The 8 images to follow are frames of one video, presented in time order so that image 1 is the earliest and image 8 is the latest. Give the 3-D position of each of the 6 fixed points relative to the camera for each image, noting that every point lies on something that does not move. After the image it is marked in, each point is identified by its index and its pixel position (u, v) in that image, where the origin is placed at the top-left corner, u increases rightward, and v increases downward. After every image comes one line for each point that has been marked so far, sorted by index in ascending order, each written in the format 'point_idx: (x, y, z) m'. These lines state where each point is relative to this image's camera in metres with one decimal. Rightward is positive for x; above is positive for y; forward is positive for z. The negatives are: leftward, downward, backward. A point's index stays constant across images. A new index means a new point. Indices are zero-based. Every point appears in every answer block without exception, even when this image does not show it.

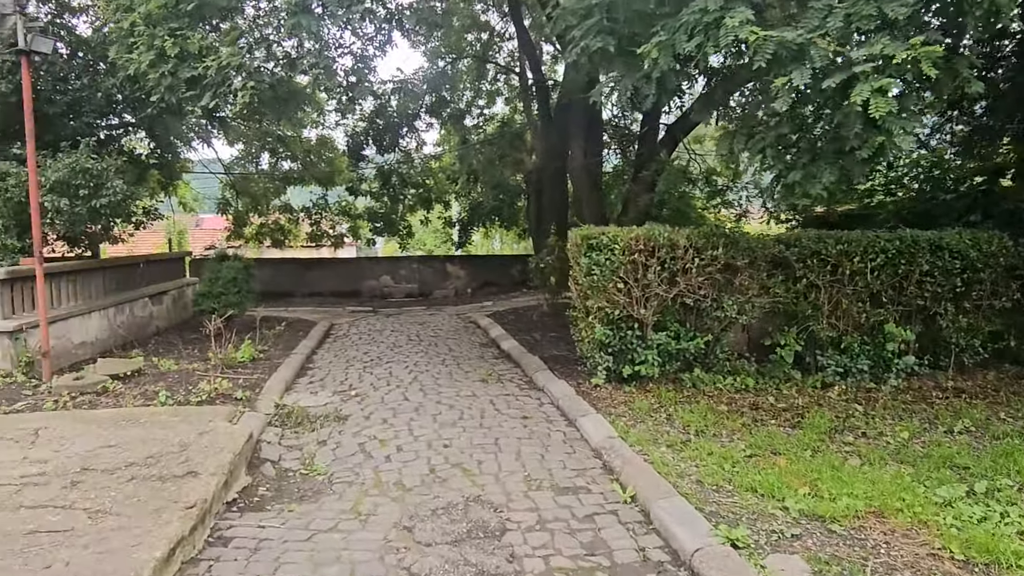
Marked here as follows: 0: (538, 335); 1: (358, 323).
0: (+0.2, -0.4, +7.0) m
1: (-1.9, -0.4, +8.9) m
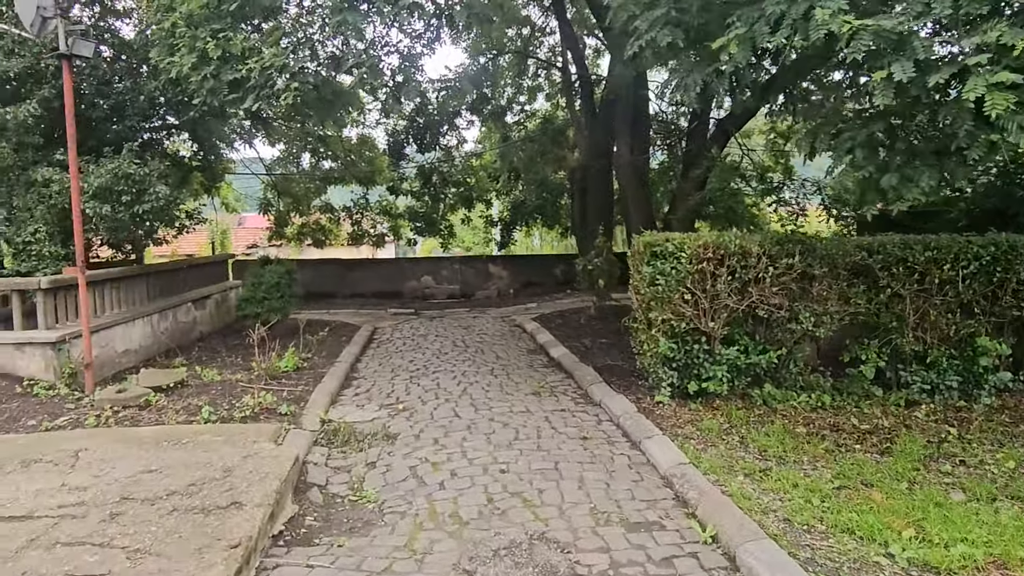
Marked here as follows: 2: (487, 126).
0: (+0.7, -0.5, +6.7) m
1: (-1.3, -0.5, +8.7) m
2: (-0.5, +3.2, +14.3) m
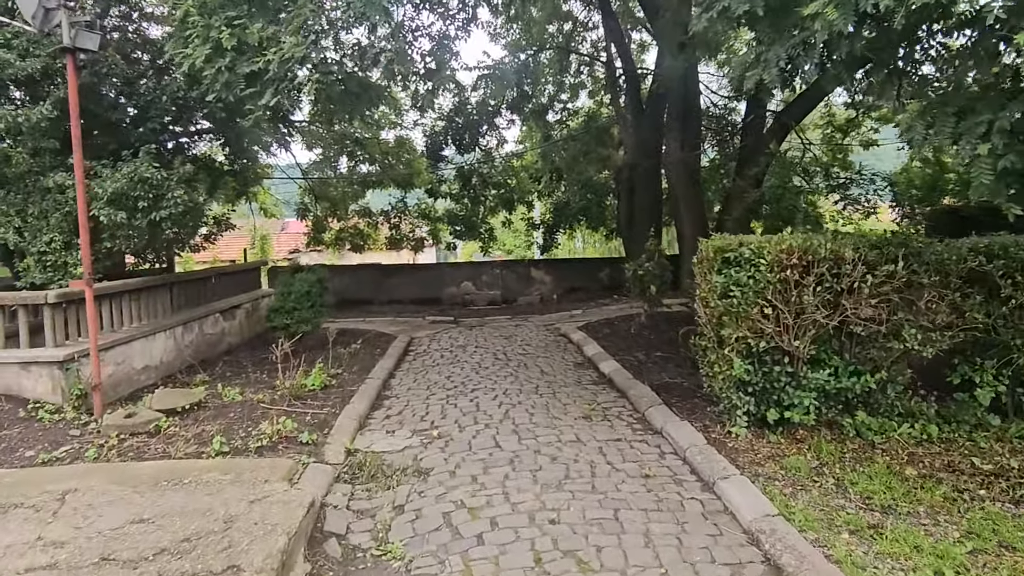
0: (+1.1, -0.6, +6.1) m
1: (-0.8, -0.5, +8.2) m
2: (+0.3, +3.1, +13.8) m
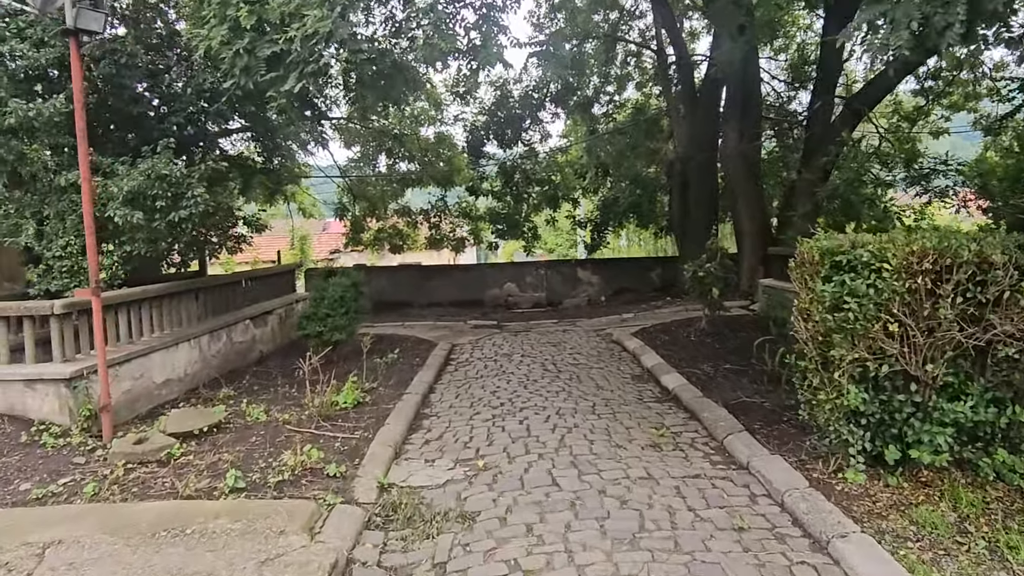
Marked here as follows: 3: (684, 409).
0: (+1.5, -0.6, +5.5) m
1: (-0.3, -0.6, +7.7) m
2: (+1.1, +3.0, +13.2) m
3: (+1.1, -0.7, +4.5) m
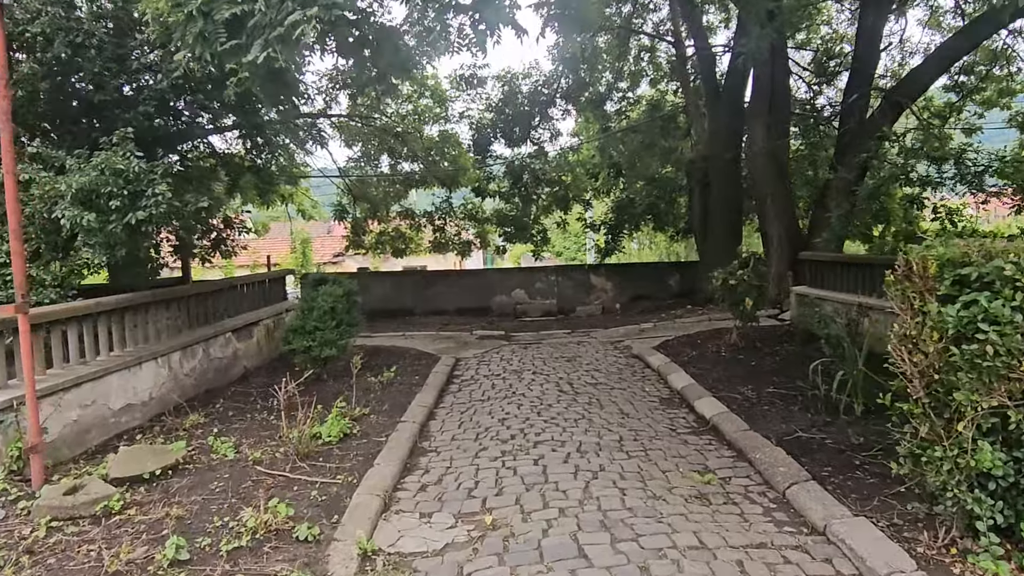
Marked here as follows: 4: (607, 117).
0: (+1.5, -0.7, +4.8) m
1: (-0.2, -0.7, +7.0) m
2: (+1.2, +2.9, +12.5) m
3: (+1.1, -0.8, +3.8) m
4: (+1.6, +2.9, +12.5) m
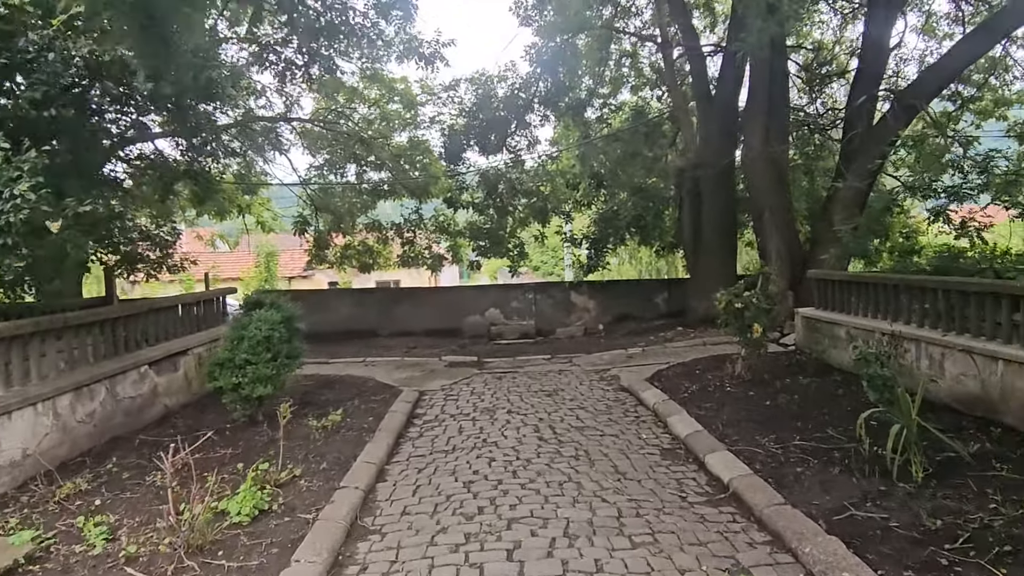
0: (+1.4, -0.8, +3.9) m
1: (-0.4, -0.9, +6.1) m
2: (+0.8, +2.6, +11.7) m
3: (+1.0, -0.9, +2.9) m
4: (+1.2, +2.6, +11.7) m
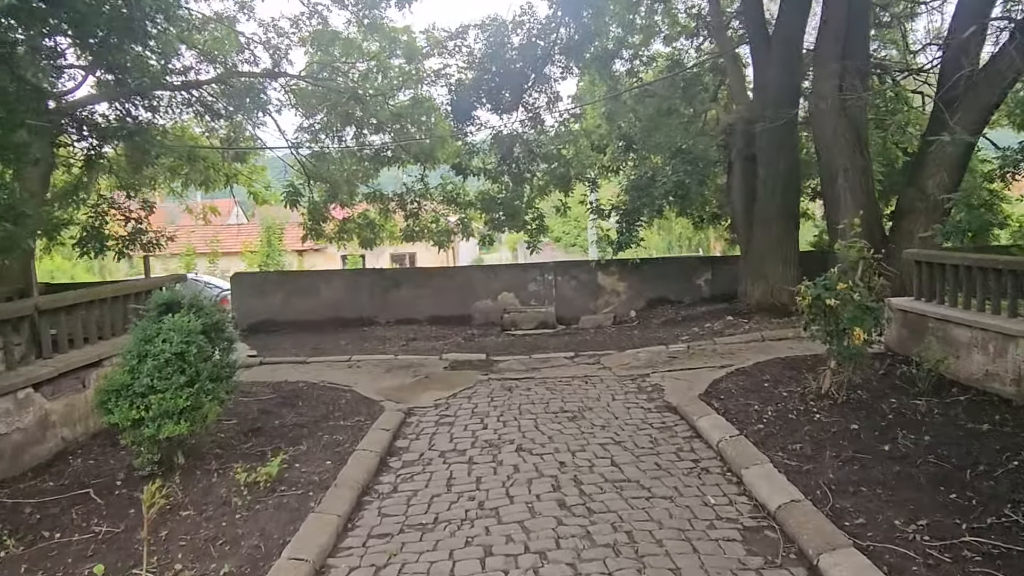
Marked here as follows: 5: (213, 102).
0: (+1.4, -0.8, +2.5) m
1: (-0.4, -0.8, +4.7) m
2: (+1.1, +3.0, +10.1) m
3: (+1.0, -1.0, +1.5) m
4: (+1.4, +2.9, +10.2) m
5: (-4.0, +2.5, +9.9) m
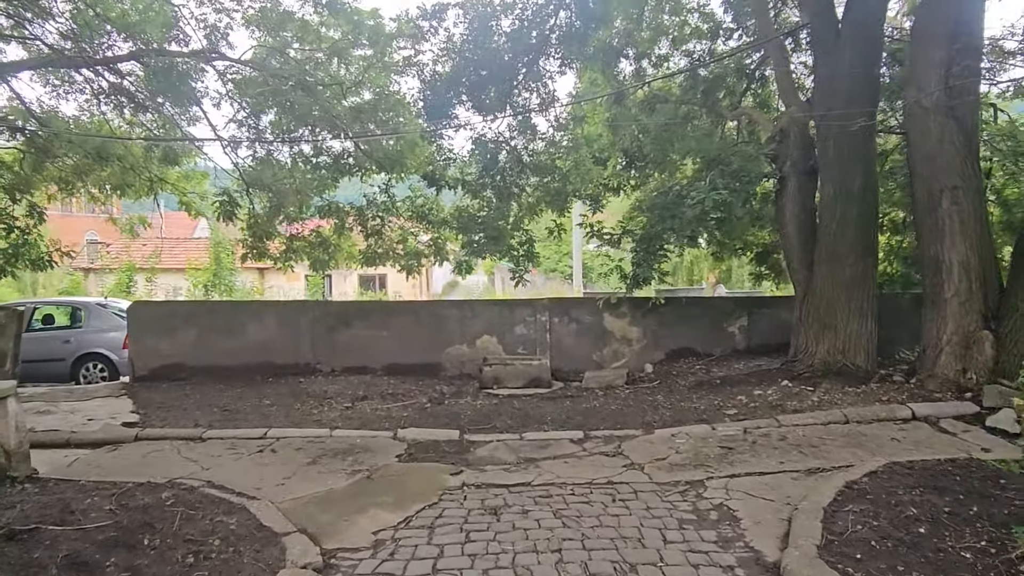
0: (+1.4, -1.1, +0.7) m
1: (-0.4, -1.0, +2.8) m
2: (+0.9, +2.5, +8.4) m
3: (+1.0, -1.2, -0.3) m
4: (+1.3, +2.4, +8.4) m
5: (-4.1, +2.2, +7.9) m
